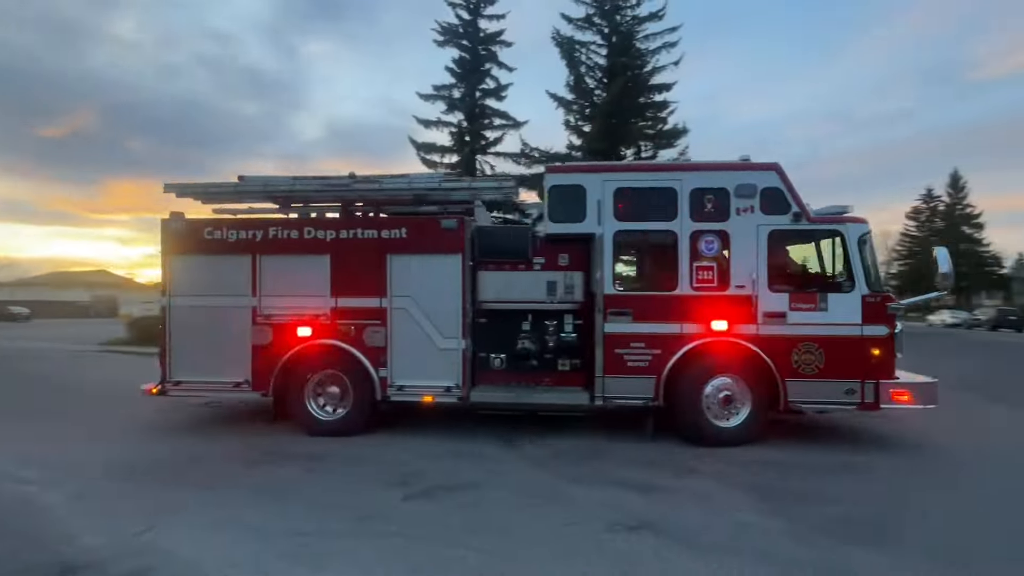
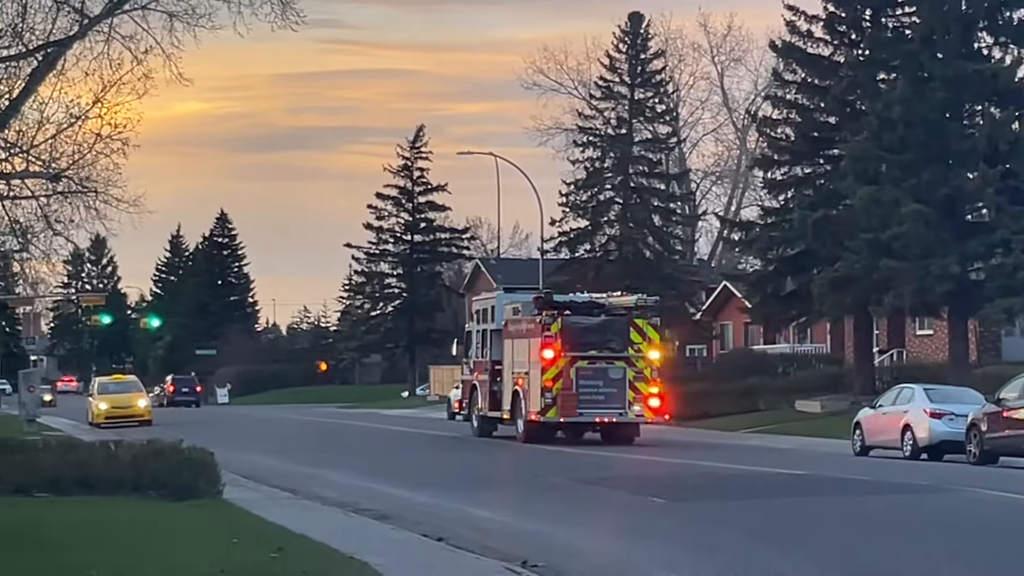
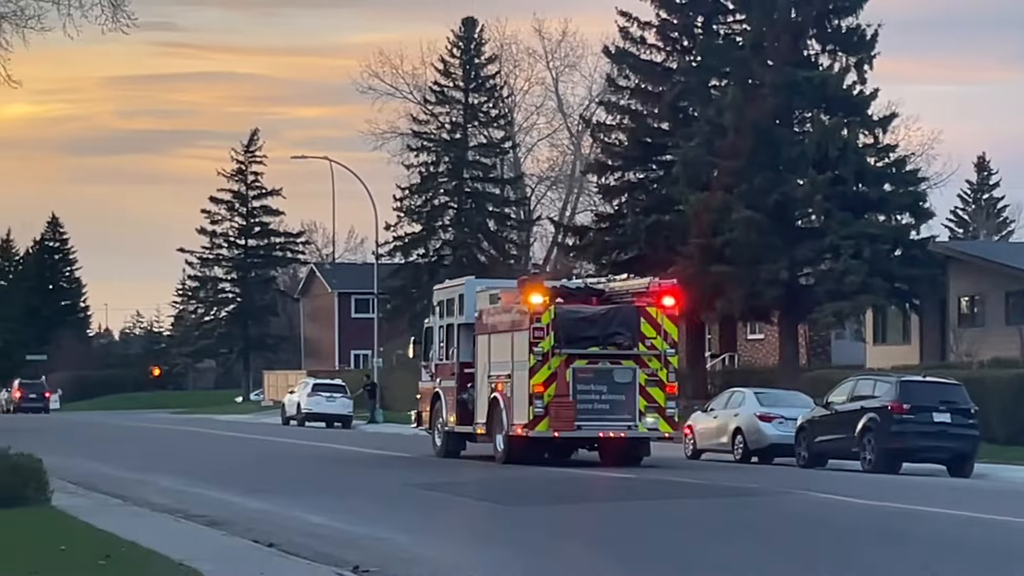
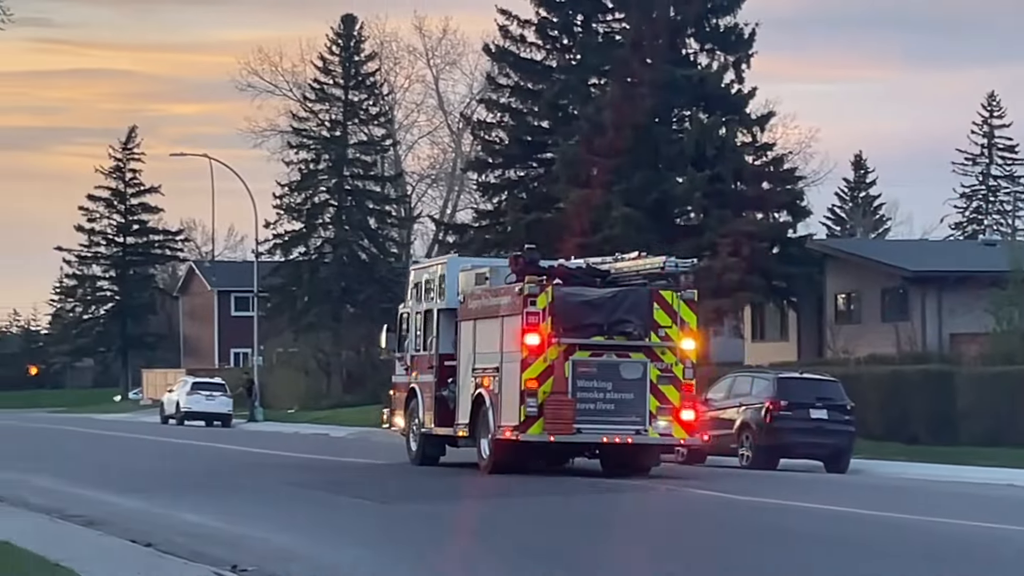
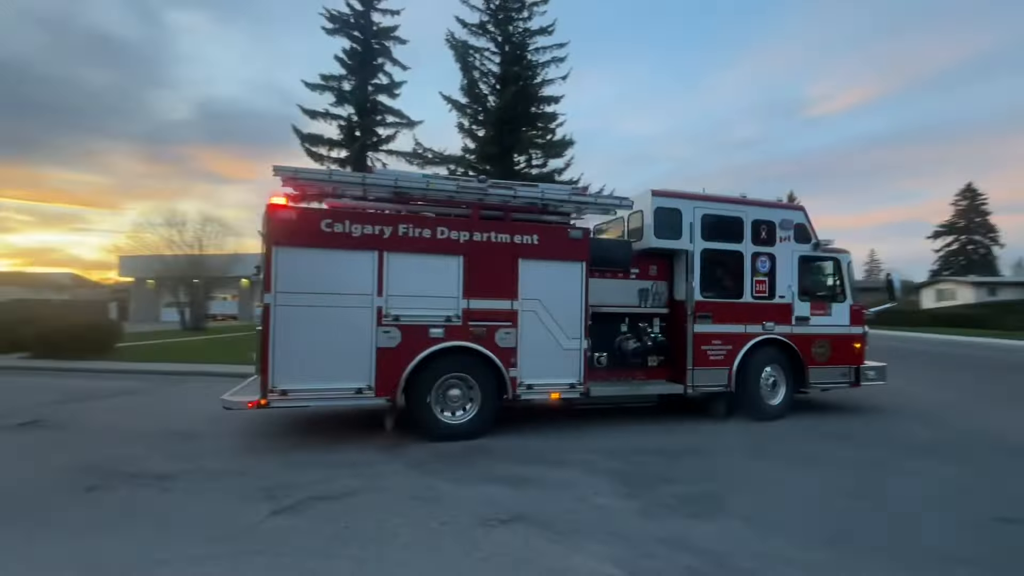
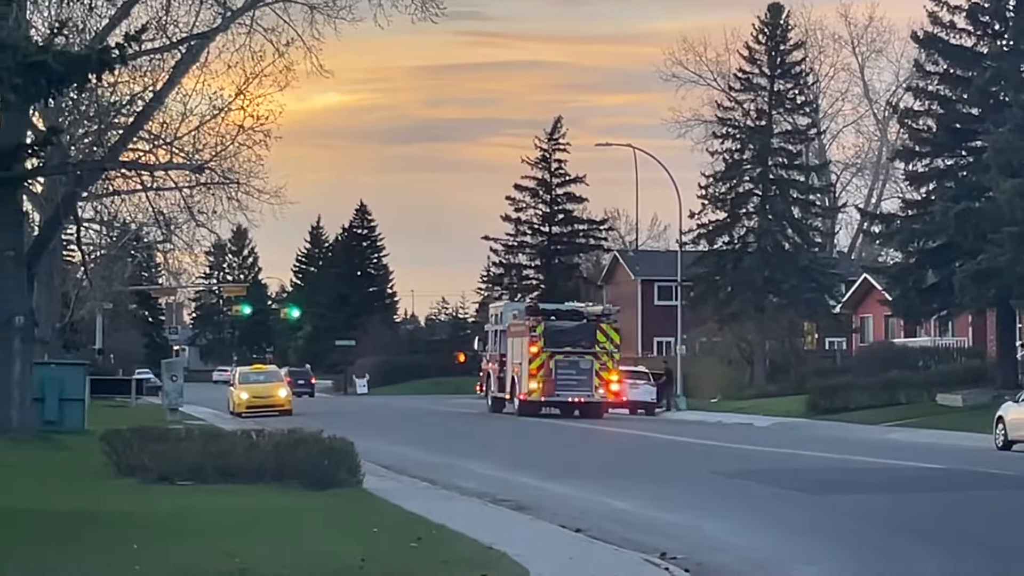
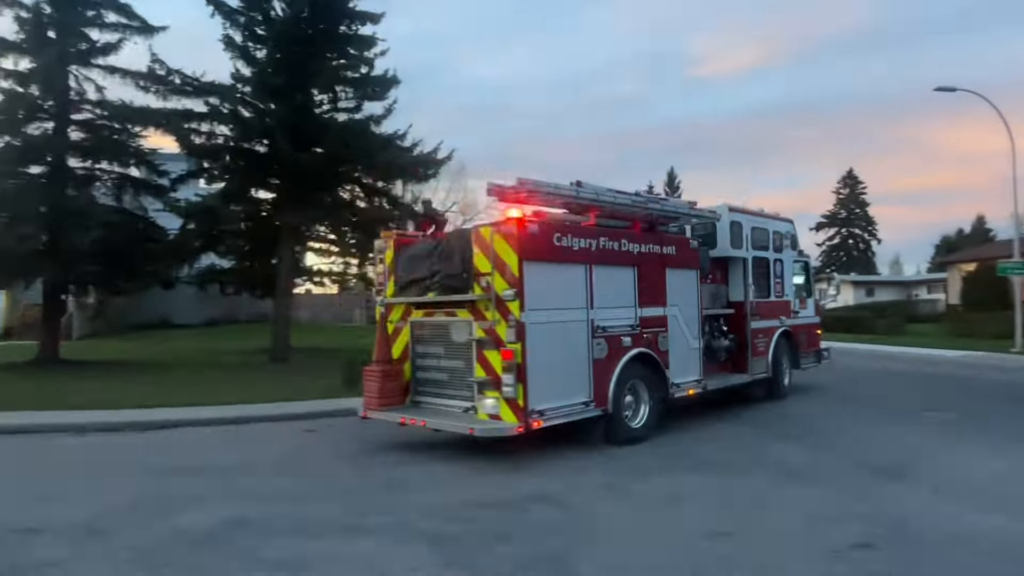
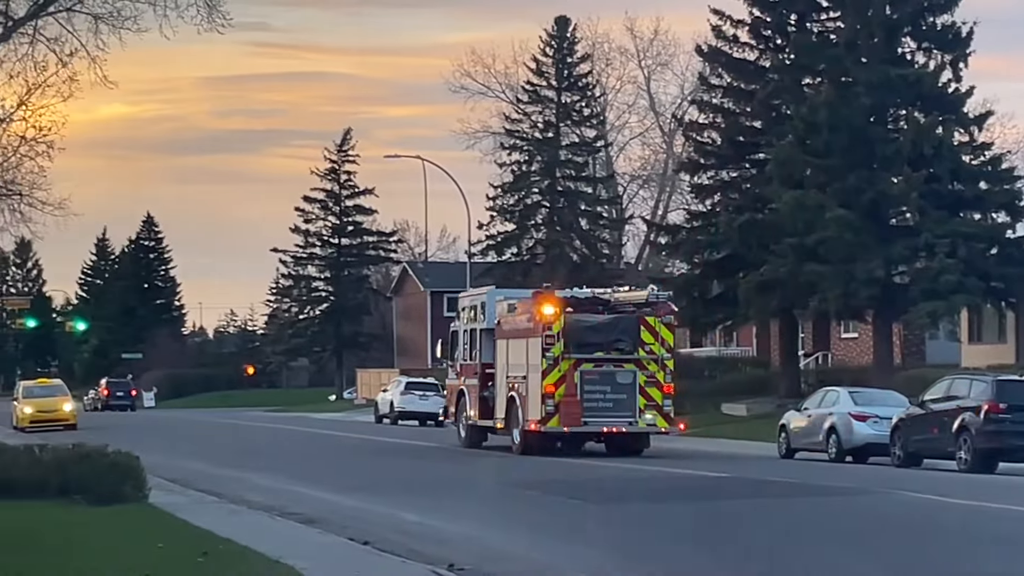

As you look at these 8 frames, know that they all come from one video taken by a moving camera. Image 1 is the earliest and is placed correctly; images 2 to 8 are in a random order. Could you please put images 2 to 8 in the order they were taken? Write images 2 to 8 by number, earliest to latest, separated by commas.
5, 7, 4, 3, 8, 2, 6
